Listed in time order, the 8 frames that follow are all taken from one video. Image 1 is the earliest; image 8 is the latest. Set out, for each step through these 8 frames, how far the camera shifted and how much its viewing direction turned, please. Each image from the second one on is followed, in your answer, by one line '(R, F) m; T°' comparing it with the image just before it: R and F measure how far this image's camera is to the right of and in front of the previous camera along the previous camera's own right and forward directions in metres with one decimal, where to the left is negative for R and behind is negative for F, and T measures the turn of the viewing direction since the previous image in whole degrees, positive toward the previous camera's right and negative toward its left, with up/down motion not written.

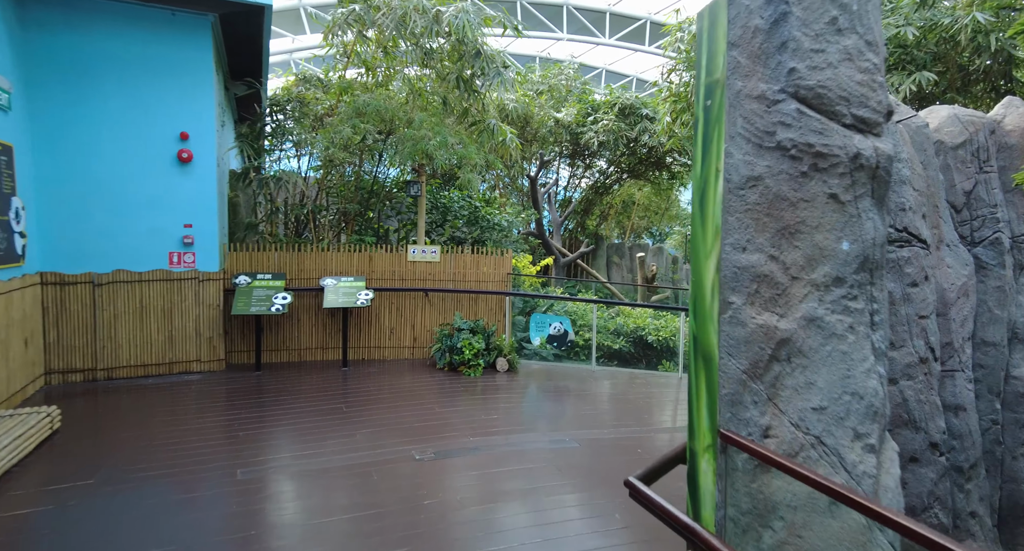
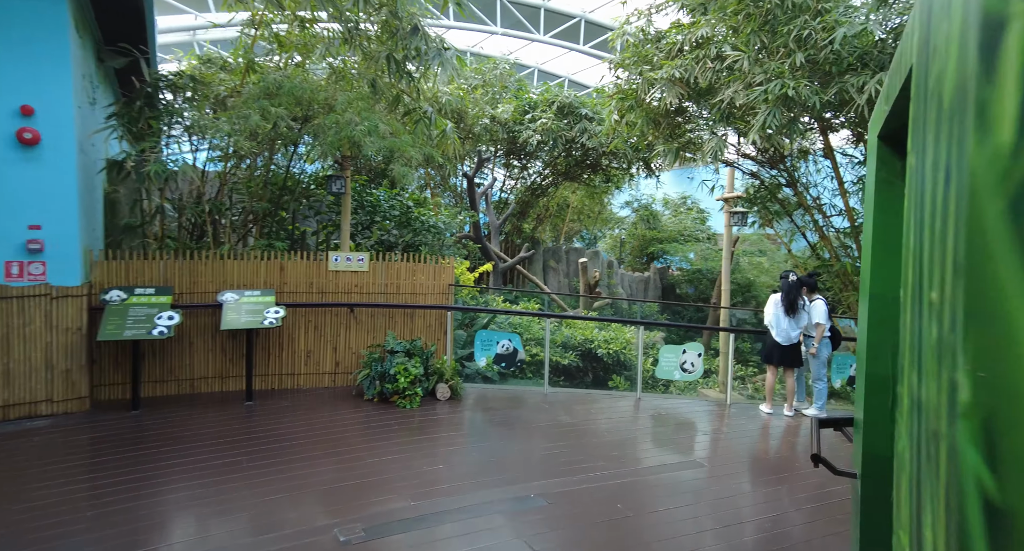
(-0.1, +0.6) m; +8°
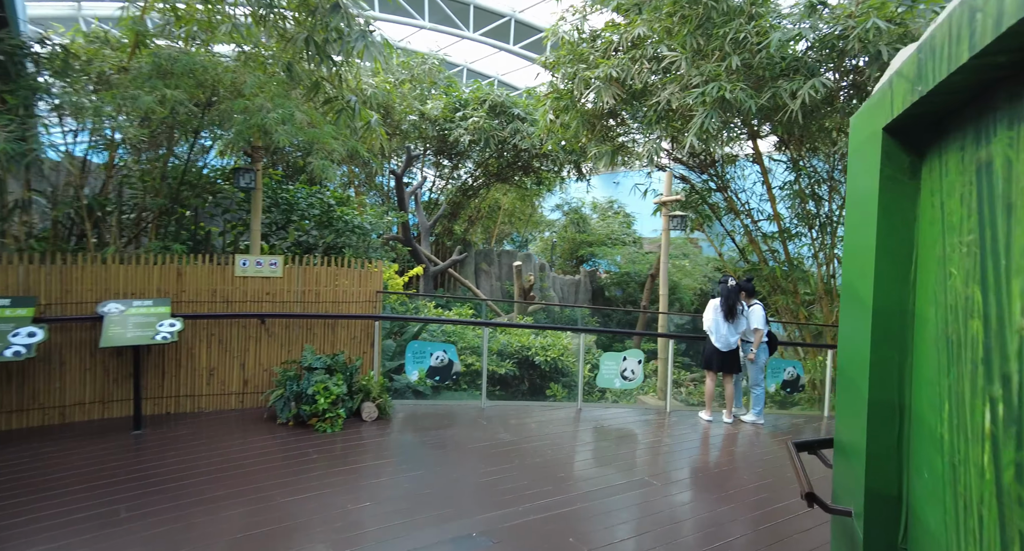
(0.0, +0.3) m; +7°
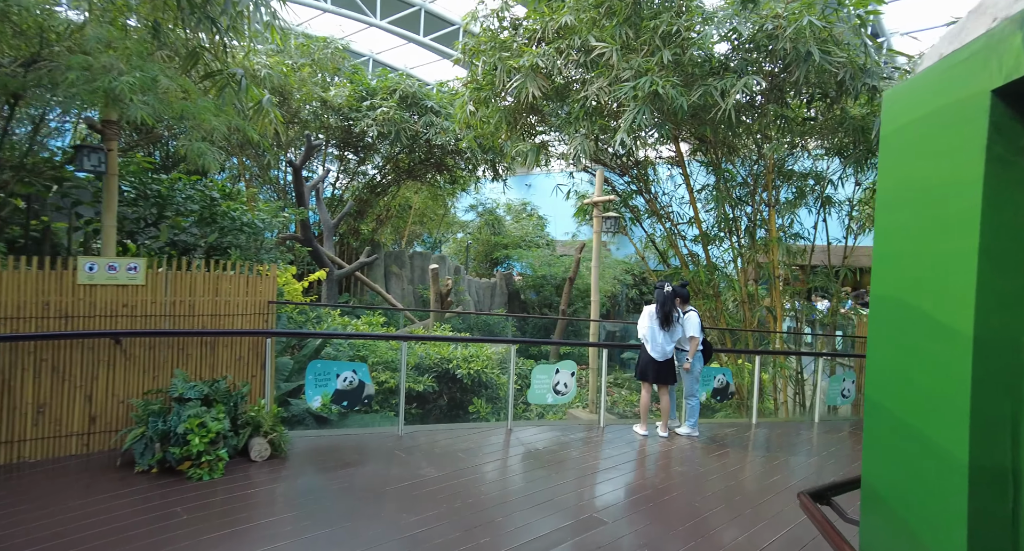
(-0.1, +0.4) m; +10°
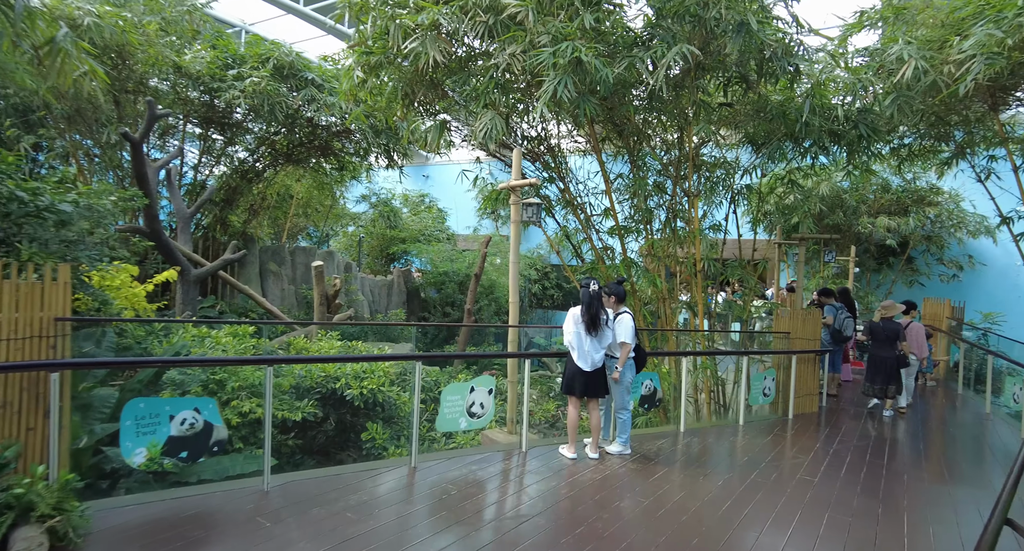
(0.0, +0.7) m; +11°
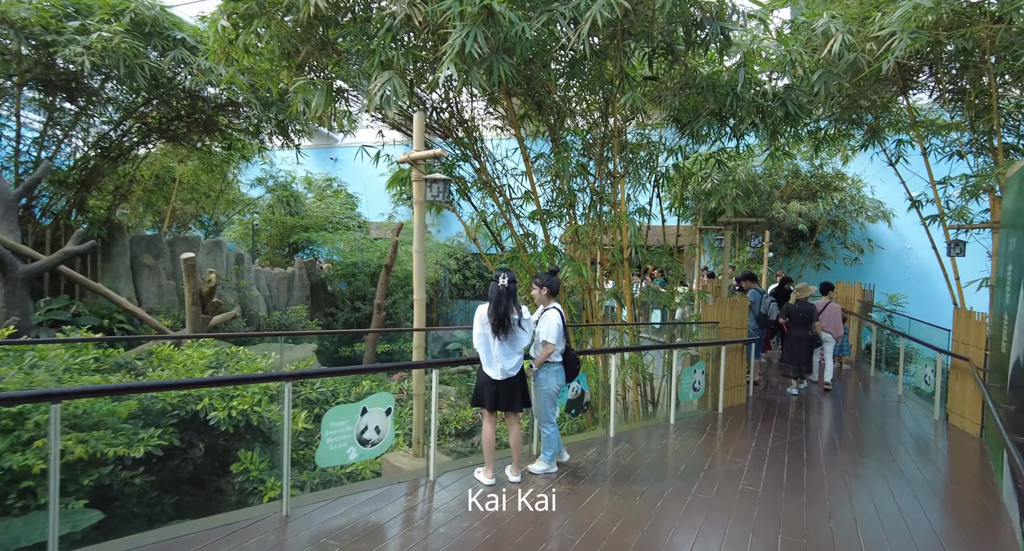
(+0.1, +0.5) m; +8°
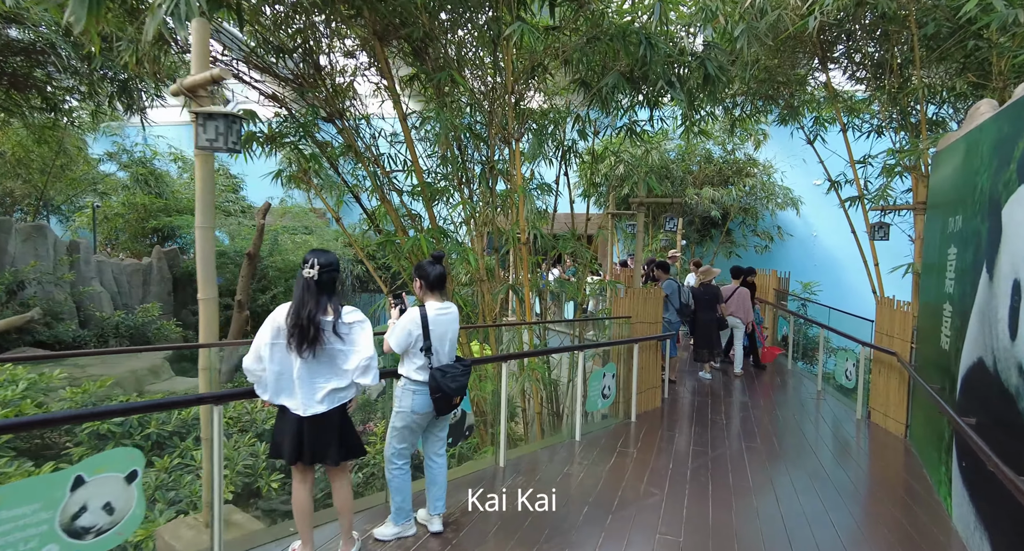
(+0.3, +0.8) m; +8°
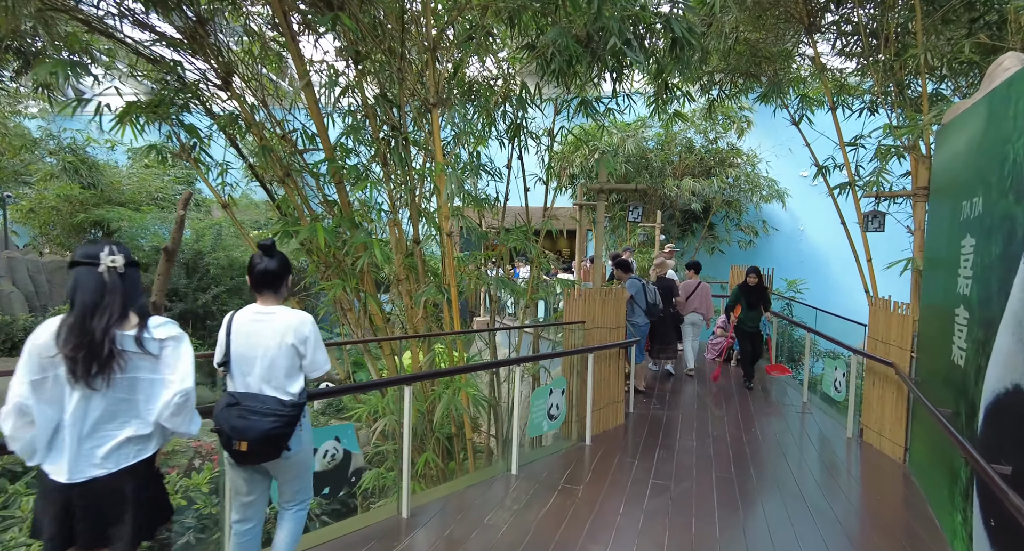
(+0.4, +0.6) m; +1°
